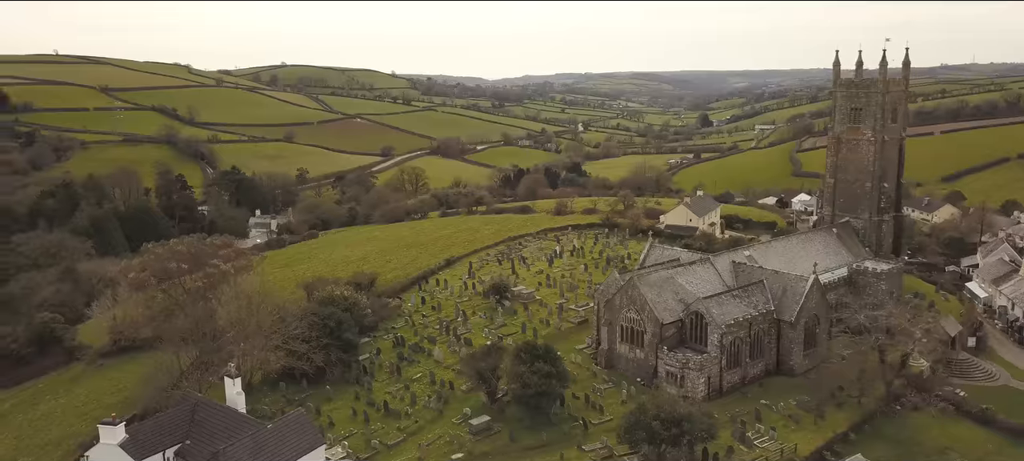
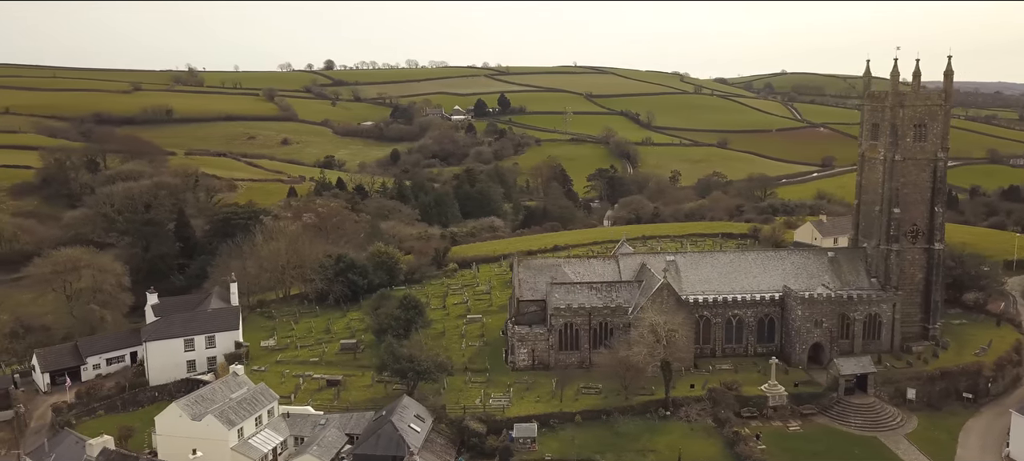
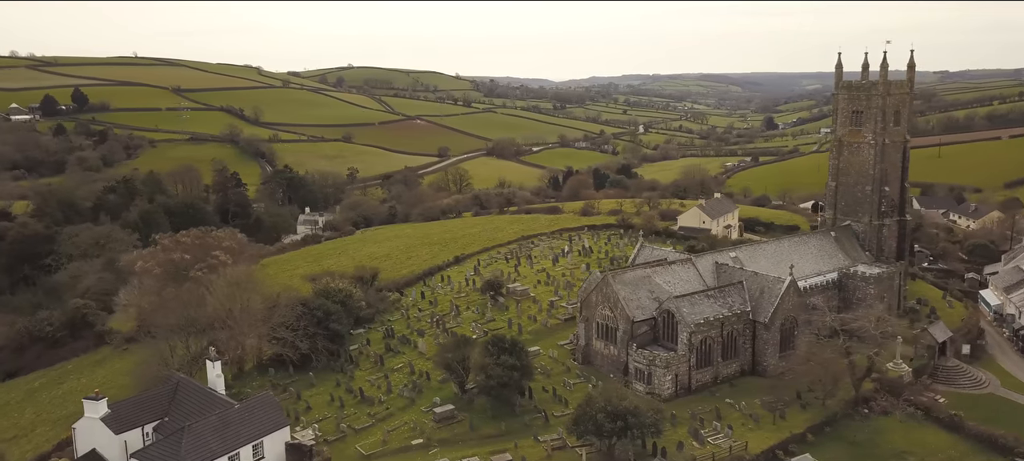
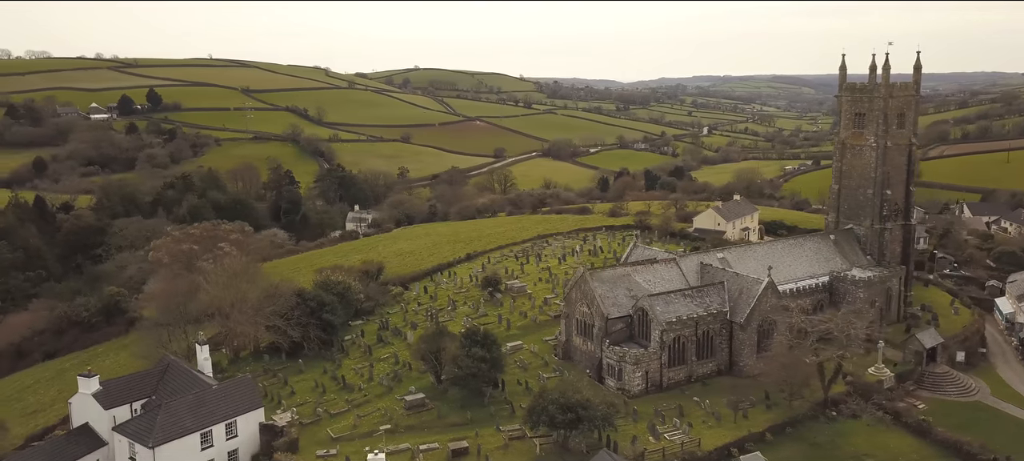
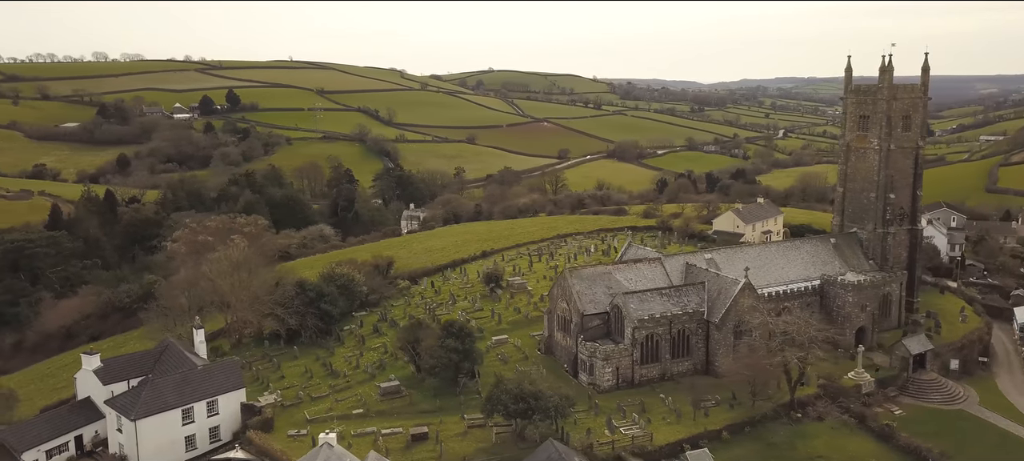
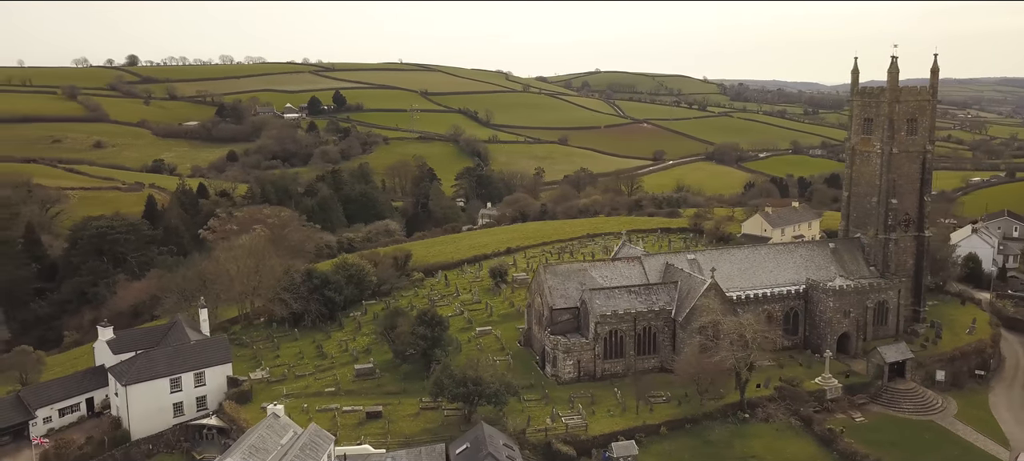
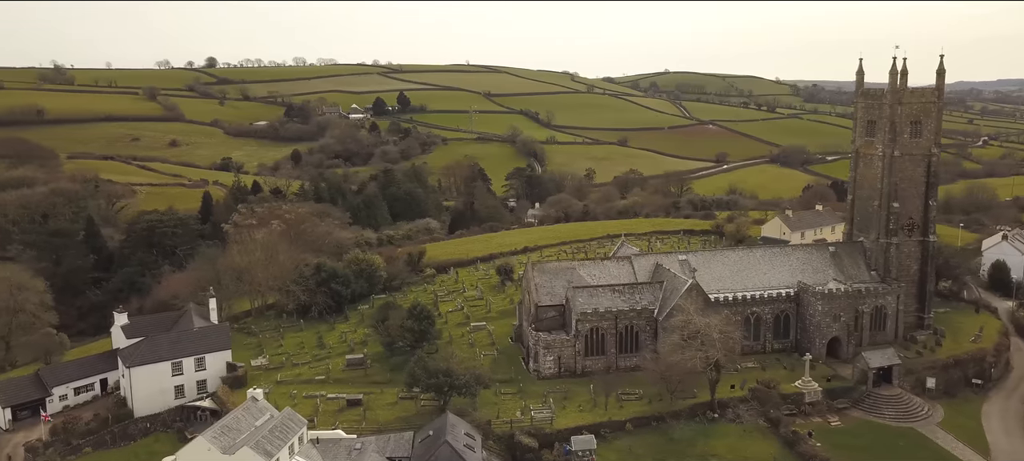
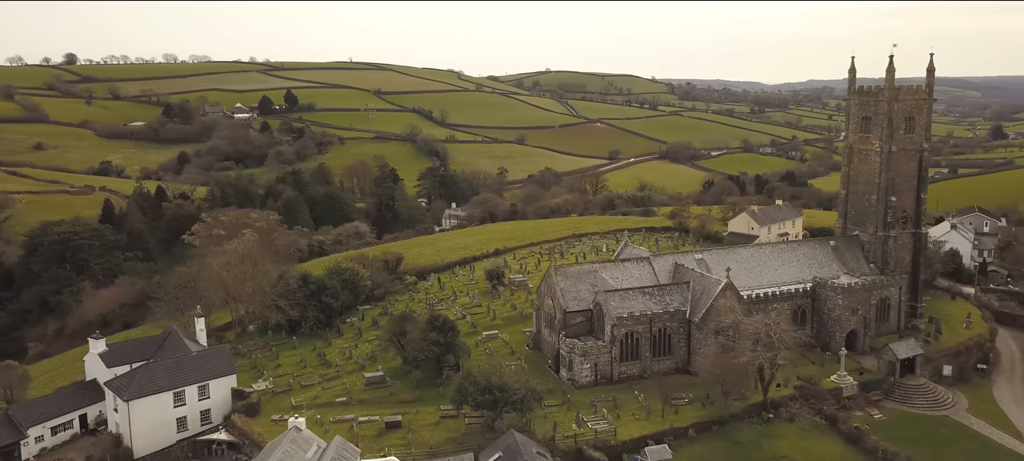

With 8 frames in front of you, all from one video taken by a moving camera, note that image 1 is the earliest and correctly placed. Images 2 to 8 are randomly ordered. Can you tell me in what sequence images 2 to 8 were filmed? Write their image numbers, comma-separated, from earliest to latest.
3, 4, 5, 8, 6, 7, 2
